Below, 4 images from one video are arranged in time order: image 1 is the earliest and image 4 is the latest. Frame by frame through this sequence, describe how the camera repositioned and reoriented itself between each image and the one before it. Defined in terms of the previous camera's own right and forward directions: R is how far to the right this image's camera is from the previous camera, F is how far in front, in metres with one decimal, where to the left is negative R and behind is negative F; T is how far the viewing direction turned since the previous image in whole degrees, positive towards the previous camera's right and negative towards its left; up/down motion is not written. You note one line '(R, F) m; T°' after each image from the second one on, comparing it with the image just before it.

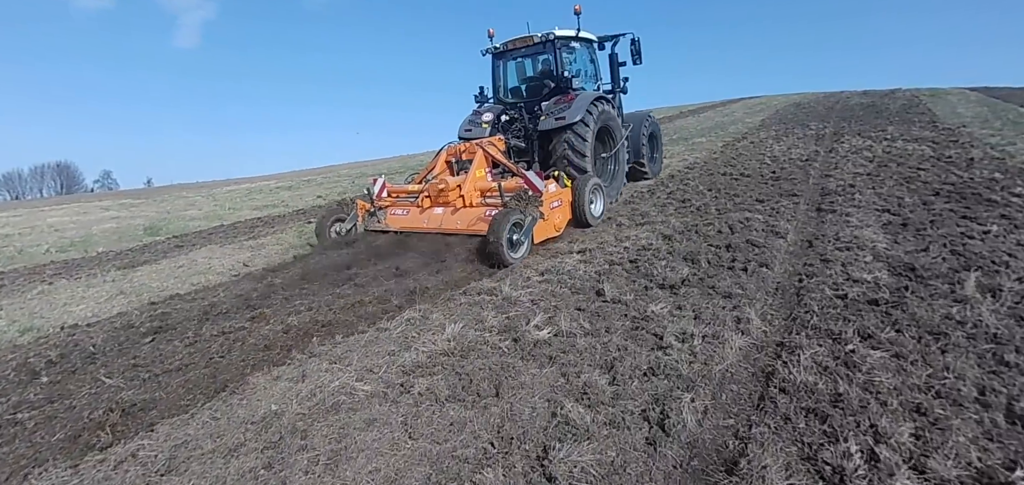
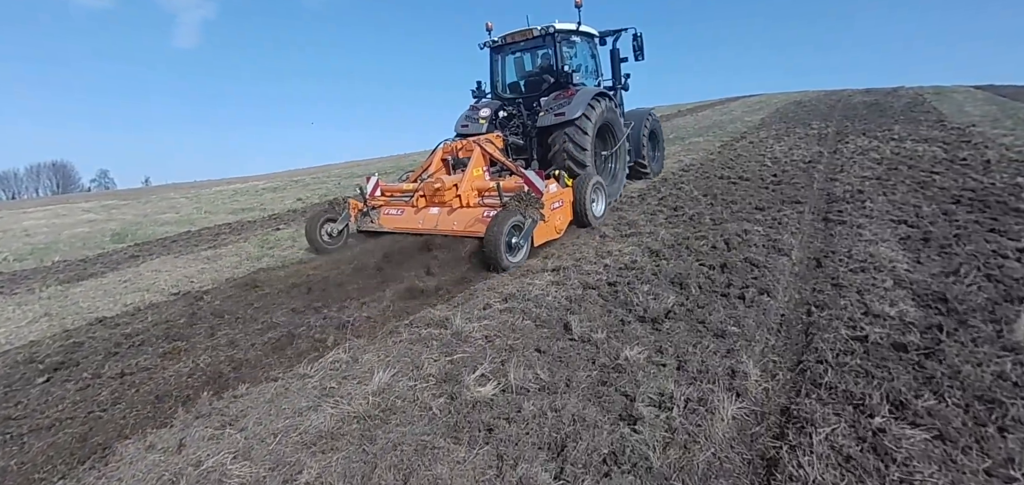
(+0.3, +0.6) m; 0°
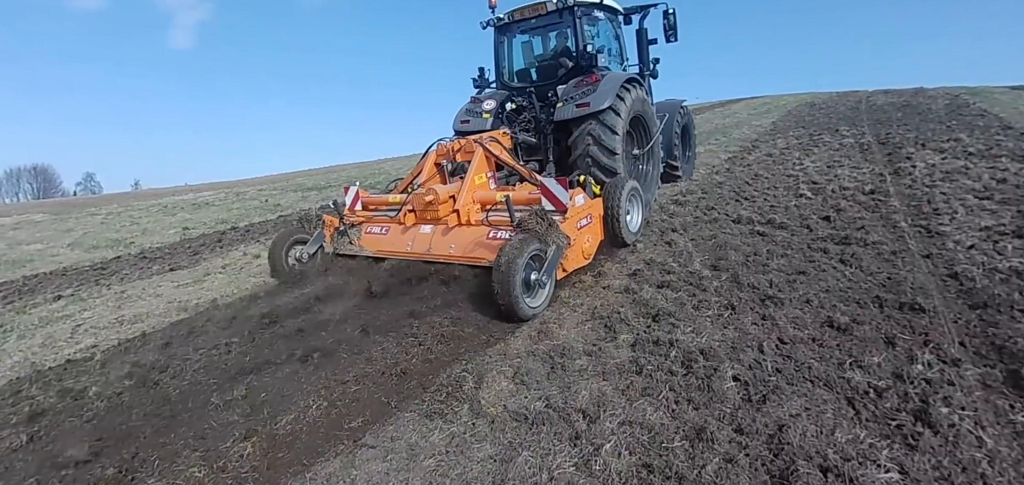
(+1.1, +2.8) m; 0°
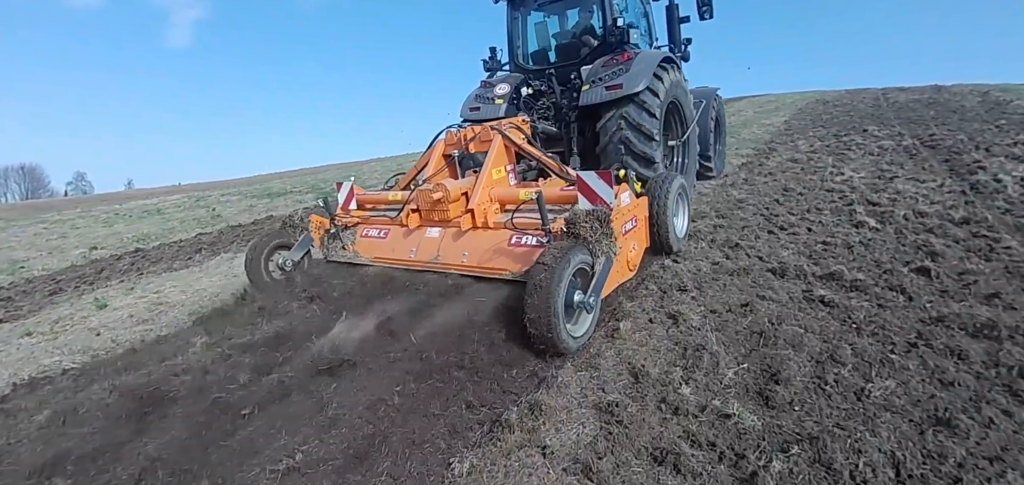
(+0.5, +1.6) m; 0°
